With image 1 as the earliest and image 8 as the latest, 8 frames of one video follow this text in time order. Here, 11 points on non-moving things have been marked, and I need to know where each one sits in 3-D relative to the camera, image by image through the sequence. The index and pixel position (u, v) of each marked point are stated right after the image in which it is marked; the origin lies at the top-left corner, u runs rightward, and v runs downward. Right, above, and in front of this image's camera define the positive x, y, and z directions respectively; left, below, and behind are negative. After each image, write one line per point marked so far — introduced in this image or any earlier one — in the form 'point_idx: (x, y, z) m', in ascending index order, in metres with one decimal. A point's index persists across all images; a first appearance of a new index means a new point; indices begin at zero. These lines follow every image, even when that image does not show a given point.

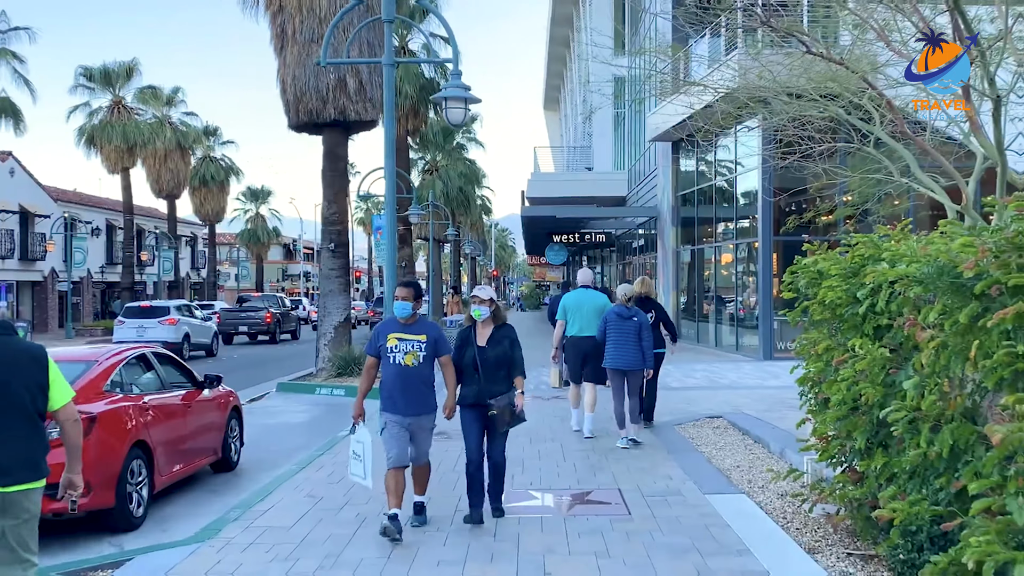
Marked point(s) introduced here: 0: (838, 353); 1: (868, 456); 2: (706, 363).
0: (+2.0, -0.4, +5.4) m
1: (+2.1, -1.0, +5.1) m
2: (+4.0, -1.5, +17.5) m
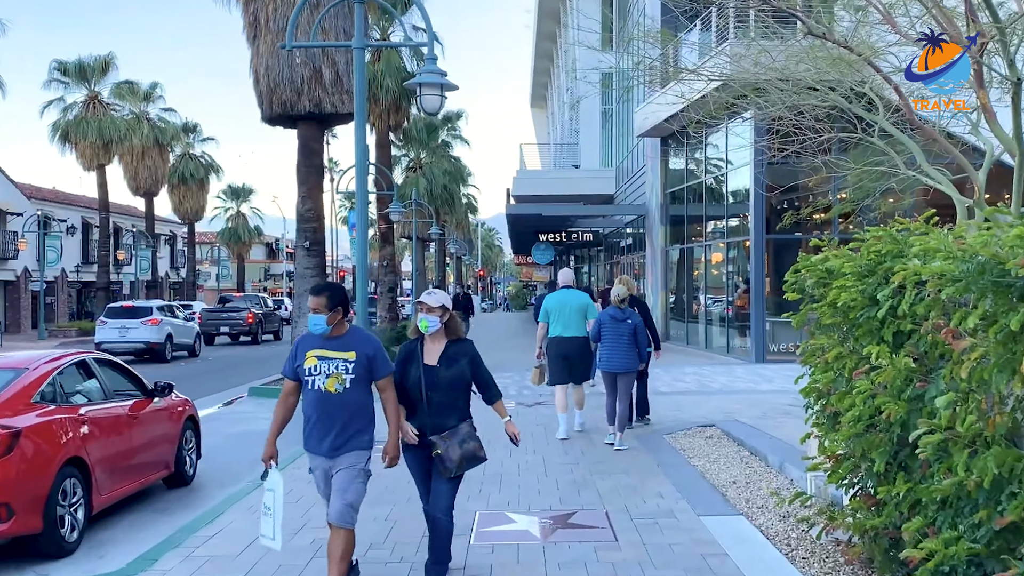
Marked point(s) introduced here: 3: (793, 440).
0: (+1.9, -0.4, +4.8) m
1: (+2.0, -1.0, +4.5) m
2: (+3.7, -1.5, +16.9) m
3: (+2.9, -1.5, +8.7) m
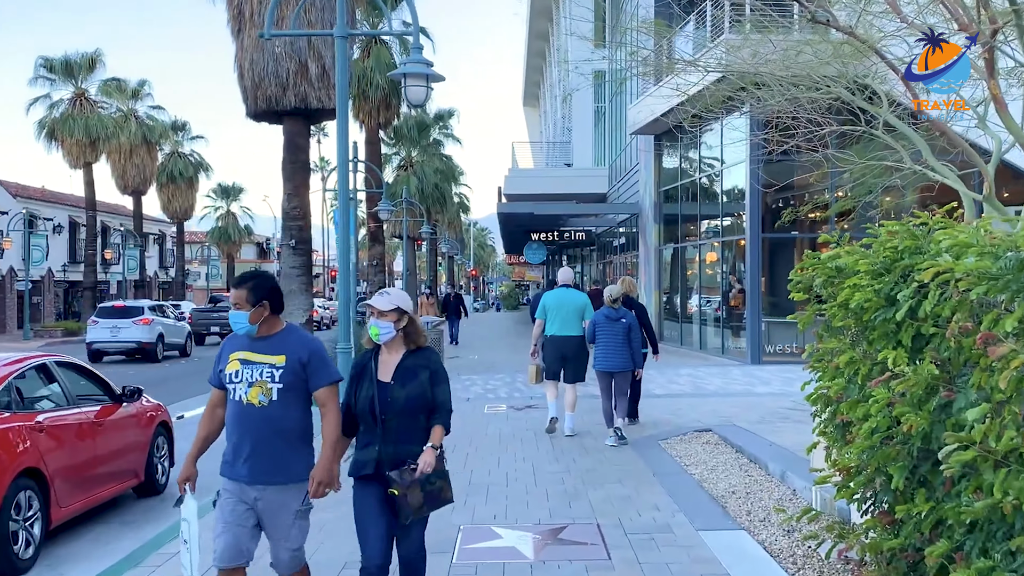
0: (+1.8, -0.4, +4.4) m
1: (+1.9, -1.0, +4.1) m
2: (+3.5, -1.5, +16.6) m
3: (+2.7, -1.5, +8.3) m
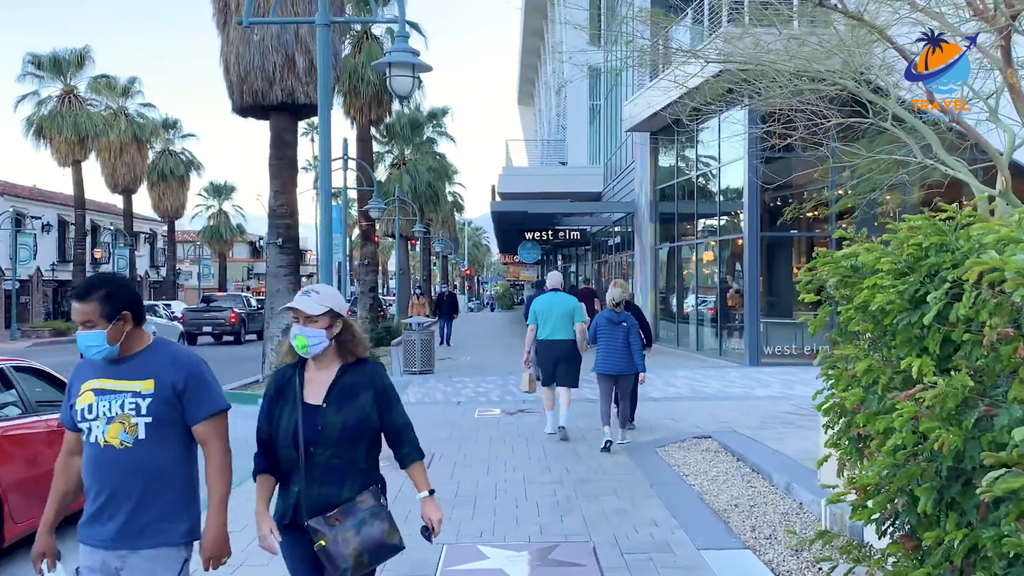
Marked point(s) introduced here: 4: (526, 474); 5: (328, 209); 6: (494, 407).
0: (+1.7, -0.4, +4.0) m
1: (+1.8, -1.0, +3.7) m
2: (+3.3, -1.5, +16.2) m
3: (+2.6, -1.5, +7.9) m
4: (+0.1, -1.6, +7.5) m
5: (-1.9, +0.8, +8.8) m
6: (-0.3, -1.7, +12.3) m
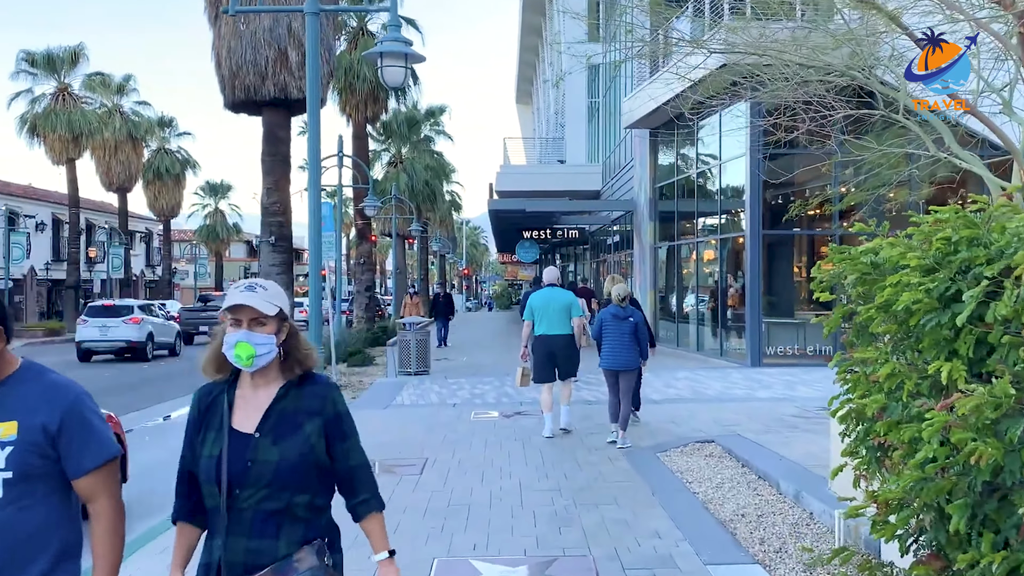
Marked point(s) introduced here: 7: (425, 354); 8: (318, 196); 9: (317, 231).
0: (+1.7, -0.4, +3.7) m
1: (+1.8, -1.0, +3.4) m
2: (+3.3, -1.5, +15.9) m
3: (+2.6, -1.5, +7.6) m
4: (+0.1, -1.6, +7.2) m
5: (-1.9, +0.8, +8.5) m
6: (-0.3, -1.7, +12.0) m
7: (-1.7, -1.2, +16.2) m
8: (-1.9, +0.9, +8.4) m
9: (-2.0, +0.6, +8.9) m
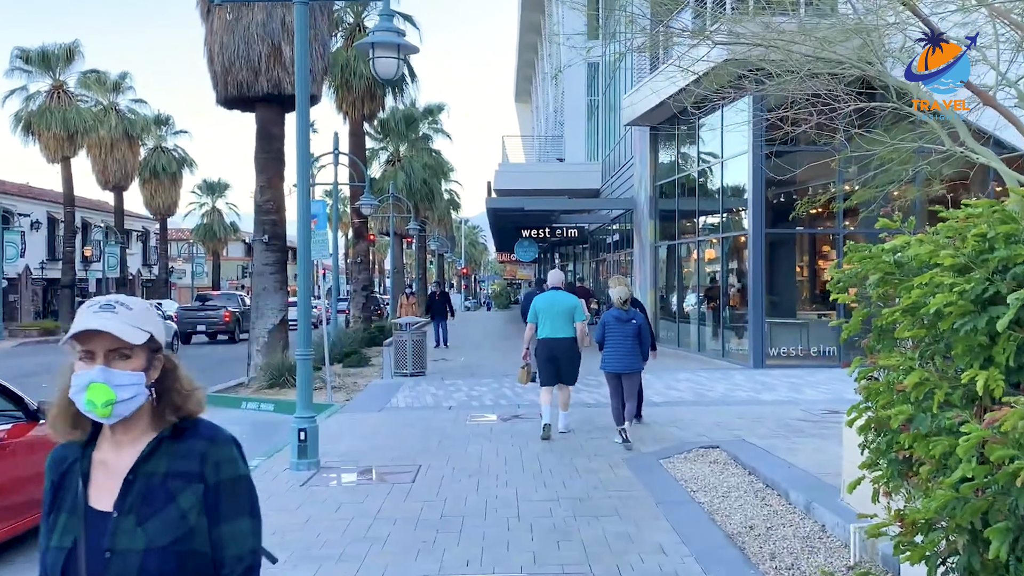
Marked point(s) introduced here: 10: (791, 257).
0: (+1.7, -0.4, +3.3) m
1: (+1.8, -1.0, +3.1) m
2: (+3.2, -1.5, +15.5) m
3: (+2.6, -1.5, +7.3) m
4: (+0.1, -1.6, +6.9) m
5: (-2.0, +0.8, +8.2) m
6: (-0.4, -1.7, +11.7) m
7: (-1.7, -1.2, +15.9) m
8: (-1.9, +0.9, +8.1) m
9: (-2.1, +0.6, +8.5) m
10: (+5.6, +0.6, +17.3) m
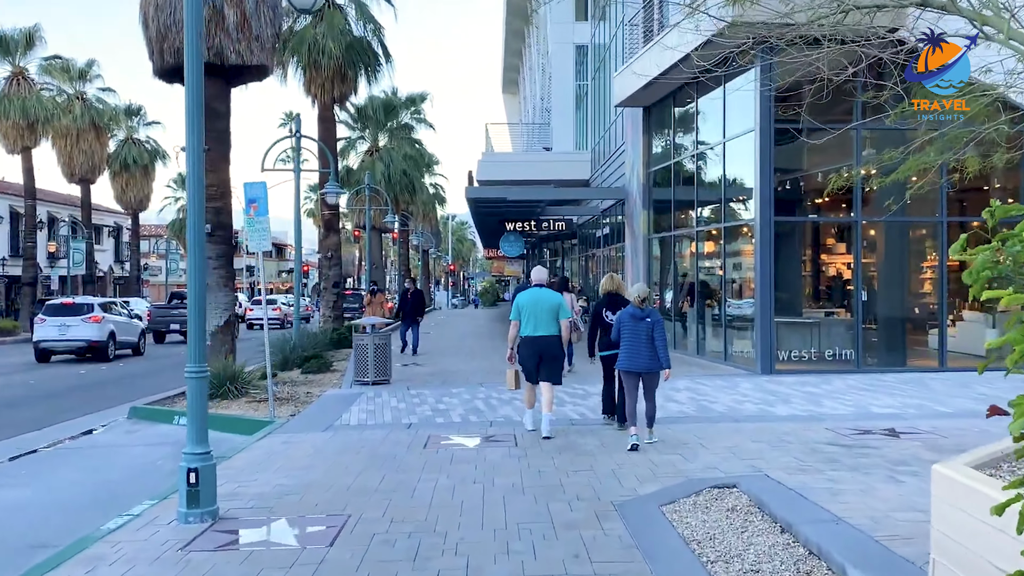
0: (+1.4, -0.4, +1.5) m
1: (+1.5, -1.0, +1.2) m
2: (+2.9, -1.5, +13.7) m
3: (+2.3, -1.5, +5.4) m
4: (-0.2, -1.6, +5.0) m
5: (-2.3, +0.9, +6.3) m
6: (-0.7, -1.7, +9.8) m
7: (-2.1, -1.2, +14.0) m
8: (-2.3, +0.9, +6.2) m
9: (-2.4, +0.6, +6.6) m
10: (+5.2, +0.7, +15.4) m
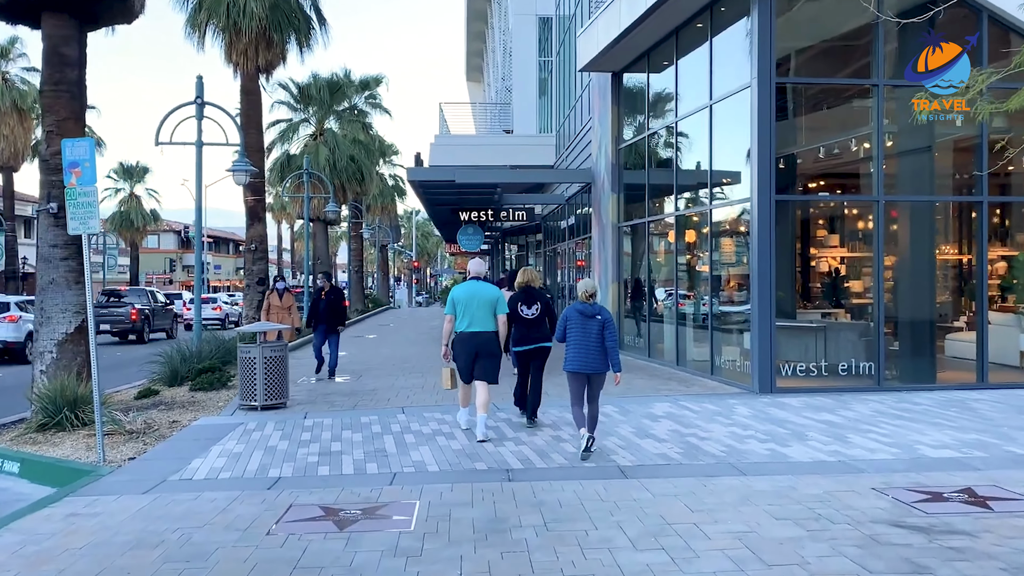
0: (+1.0, -0.4, -1.5) m
1: (+1.1, -1.0, -1.7) m
2: (+2.0, -1.4, +10.8) m
3: (+1.7, -1.5, +2.5) m
4: (-0.8, -1.6, +2.0) m
5: (-2.9, +0.9, +3.2) m
6: (-1.4, -1.6, +6.7) m
7: (-2.9, -1.1, +10.9) m
8: (-2.9, +1.0, +3.1) m
9: (-3.0, +0.6, +3.5) m
10: (+4.3, +0.7, +12.6) m
